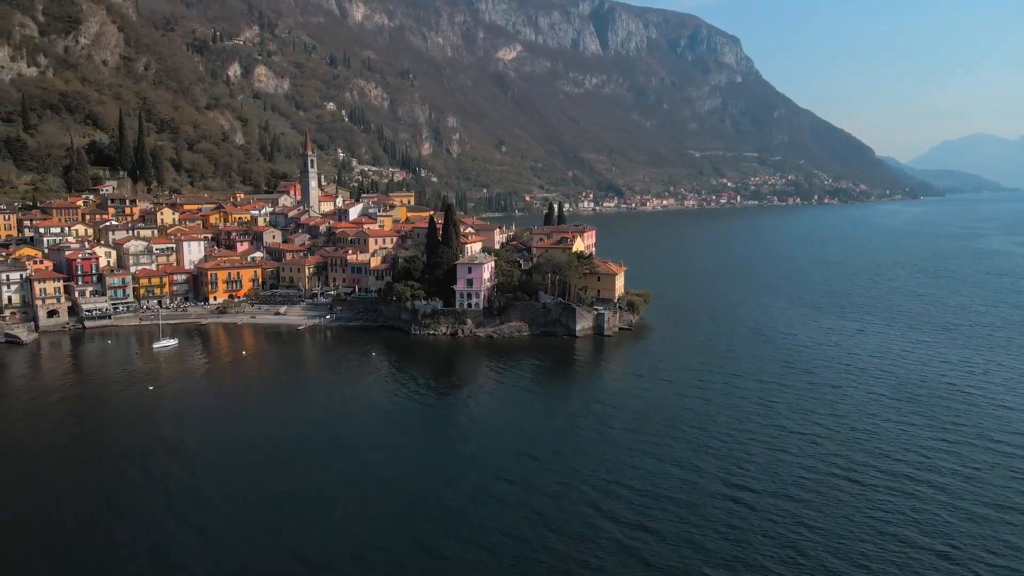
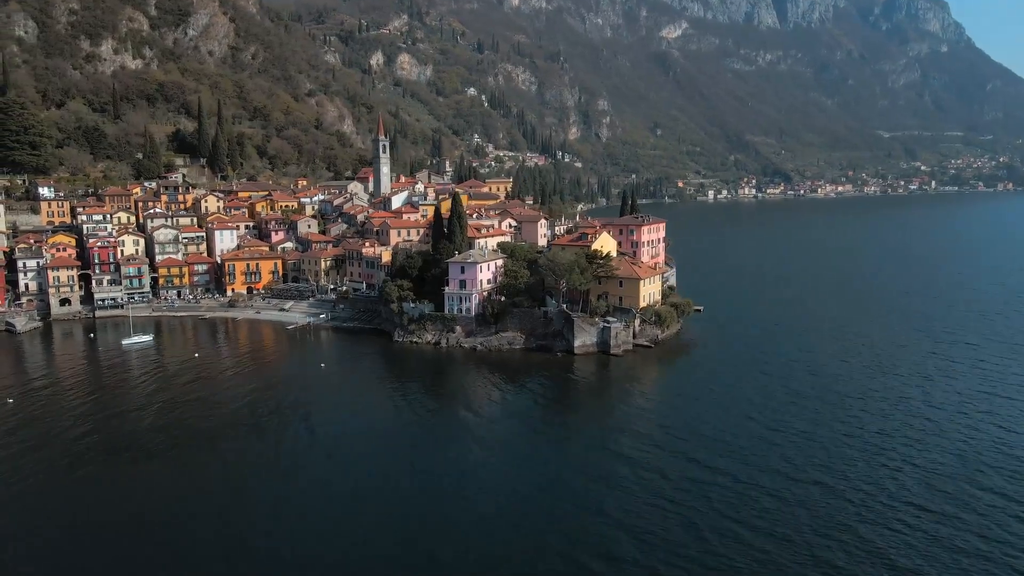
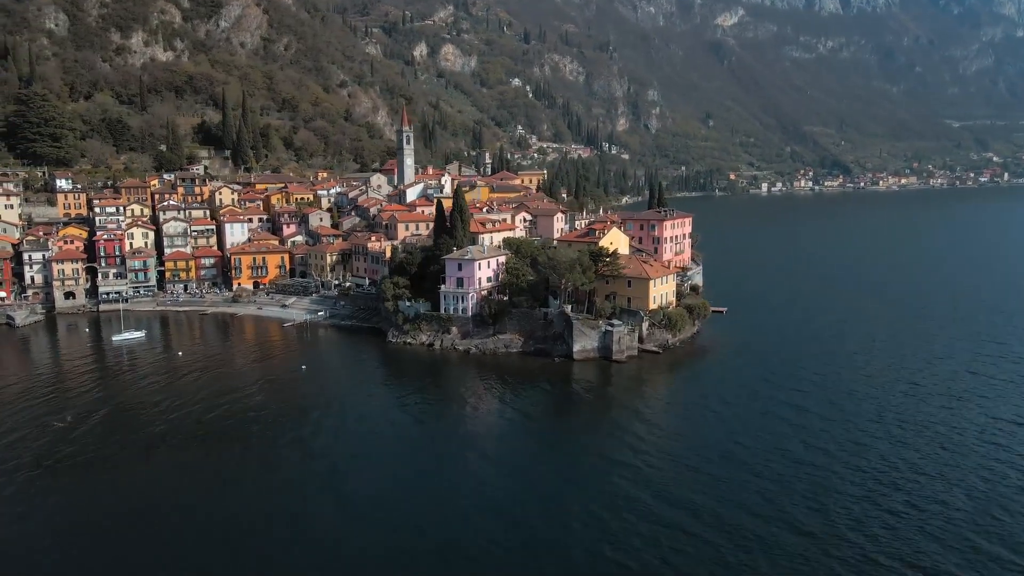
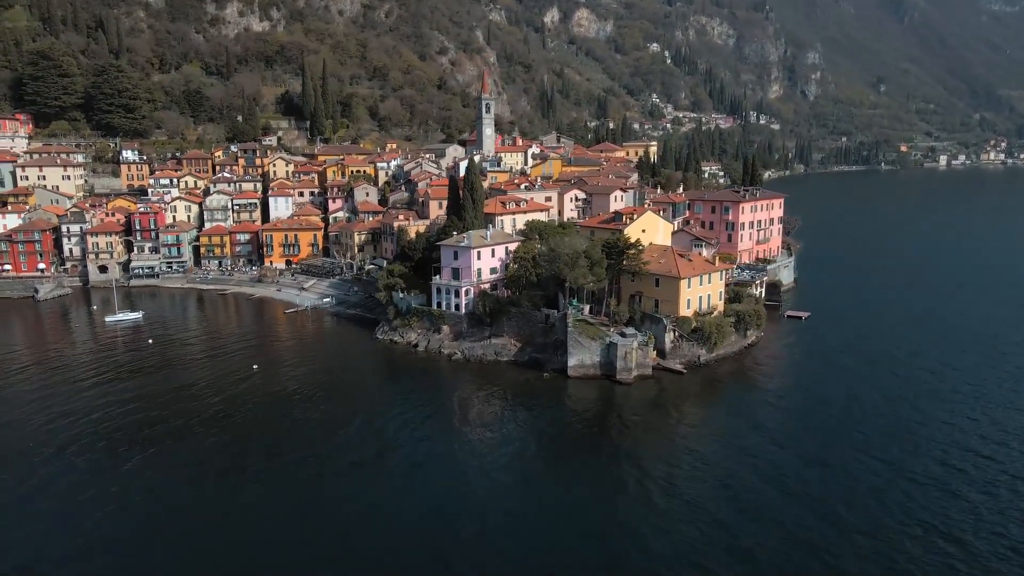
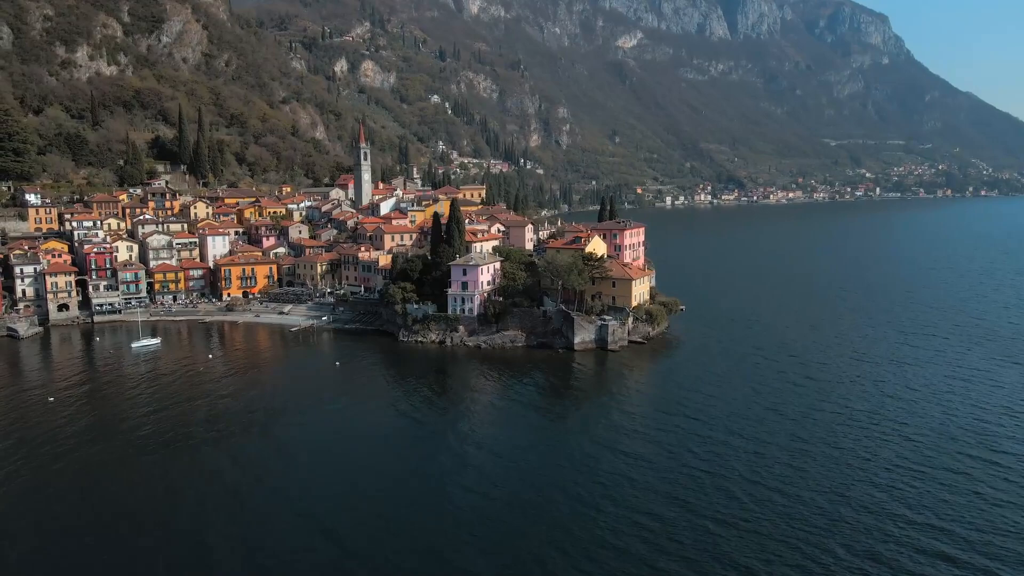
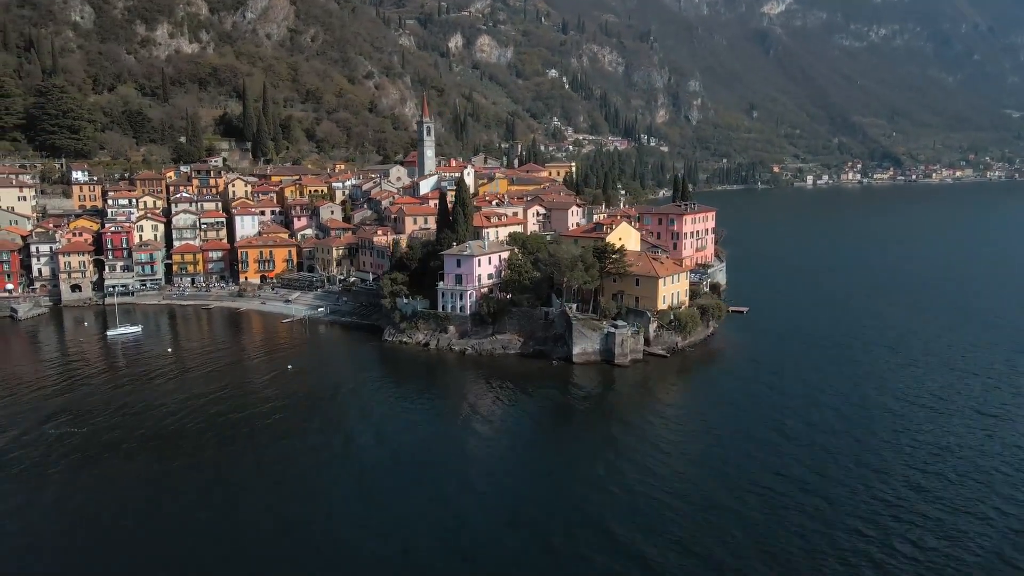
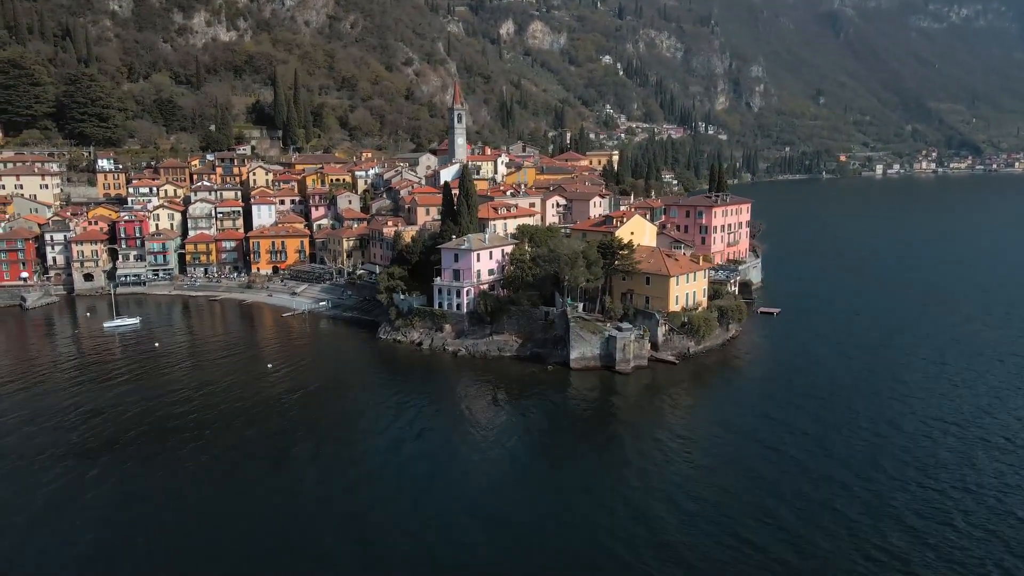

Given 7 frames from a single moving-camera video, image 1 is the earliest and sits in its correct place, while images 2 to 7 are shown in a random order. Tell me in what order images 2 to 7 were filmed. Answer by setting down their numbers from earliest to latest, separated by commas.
5, 2, 3, 6, 7, 4
